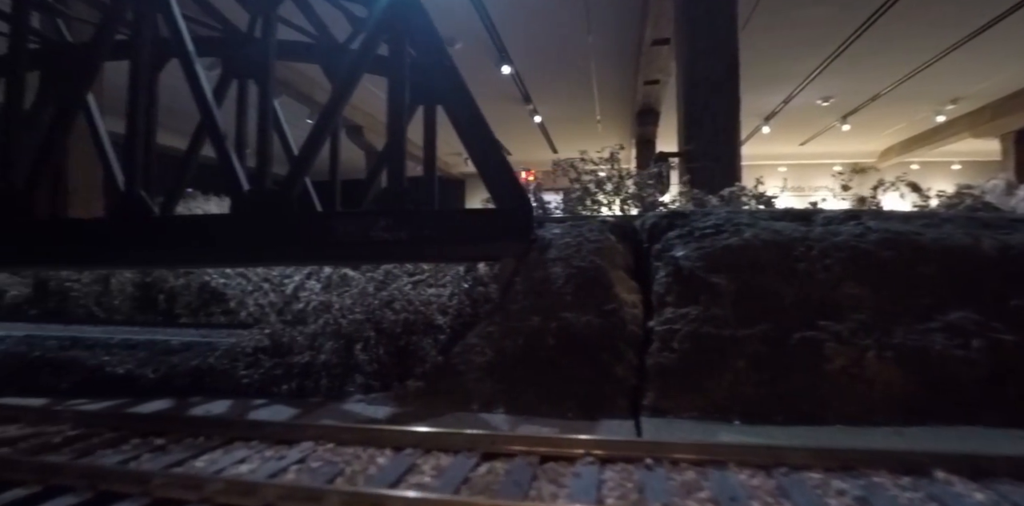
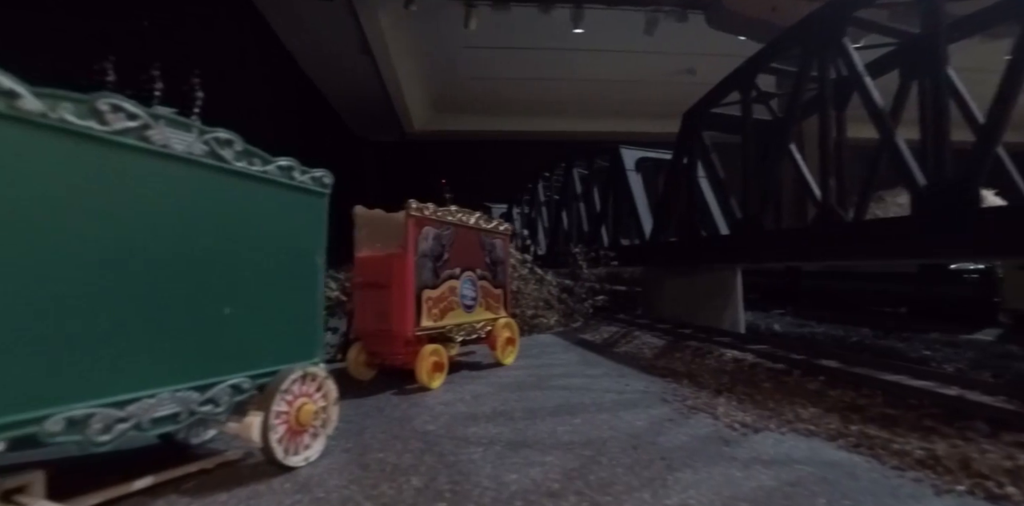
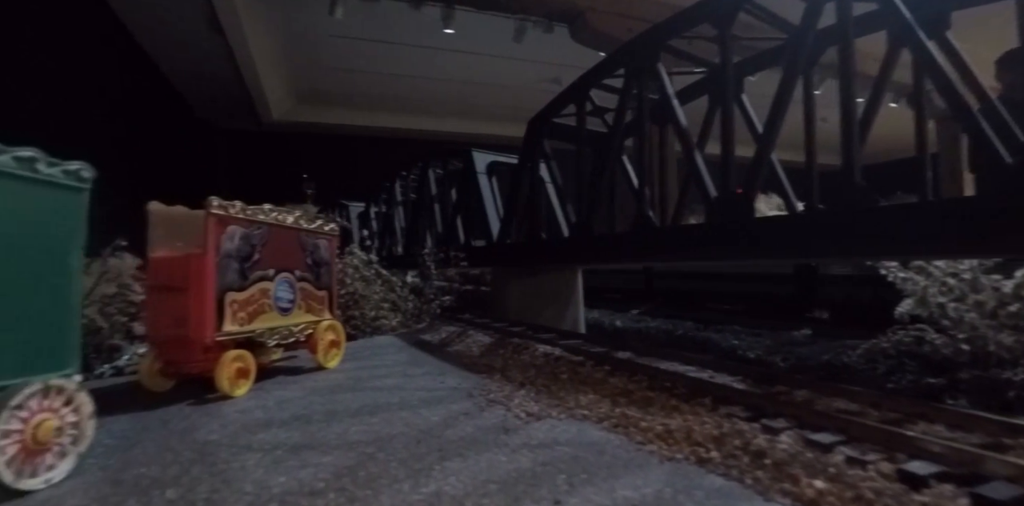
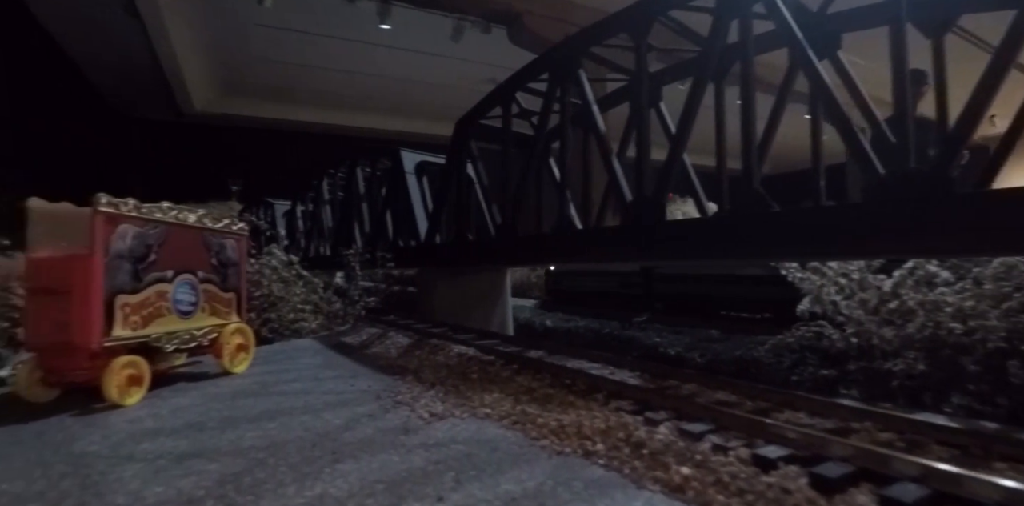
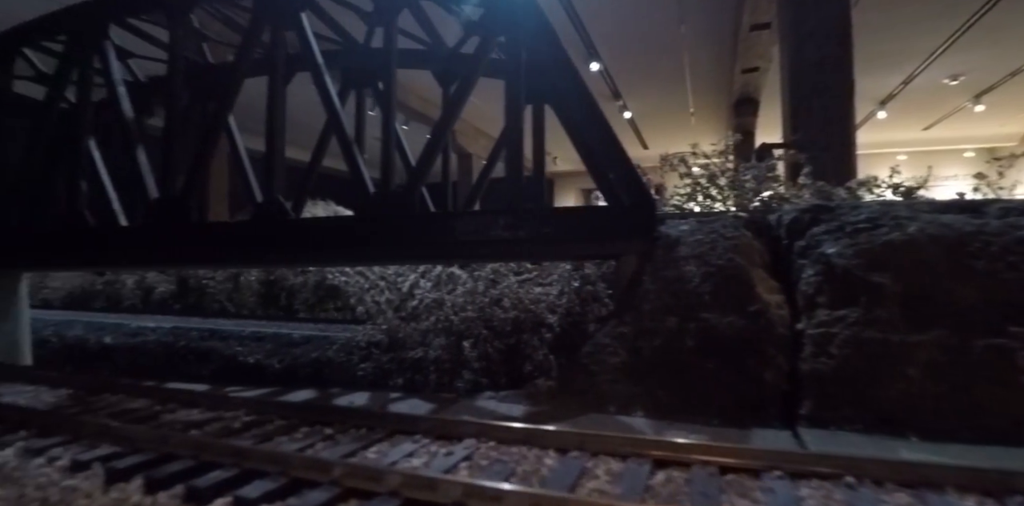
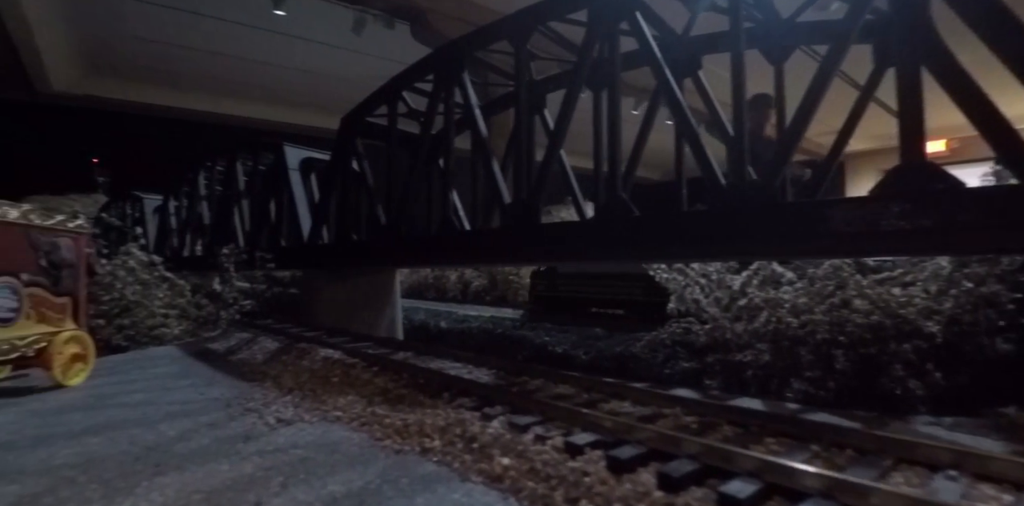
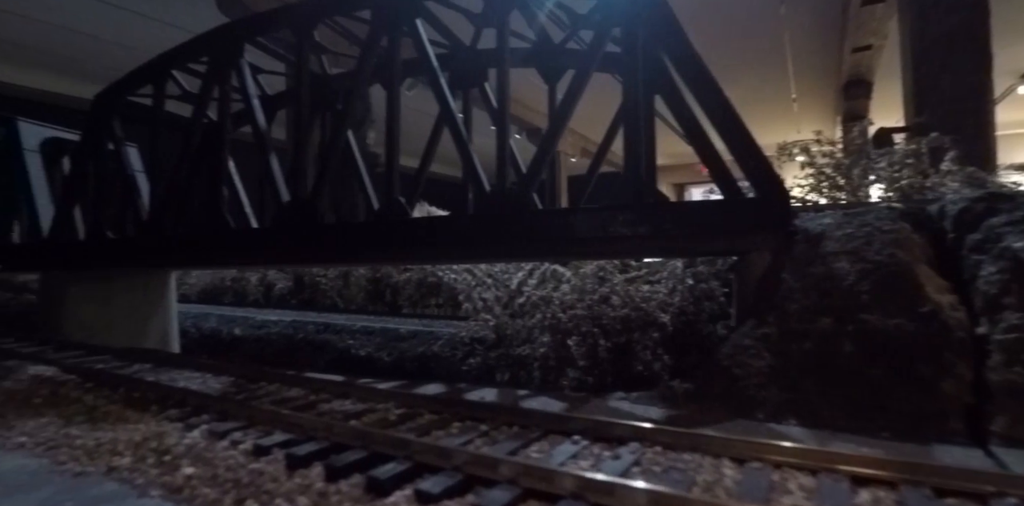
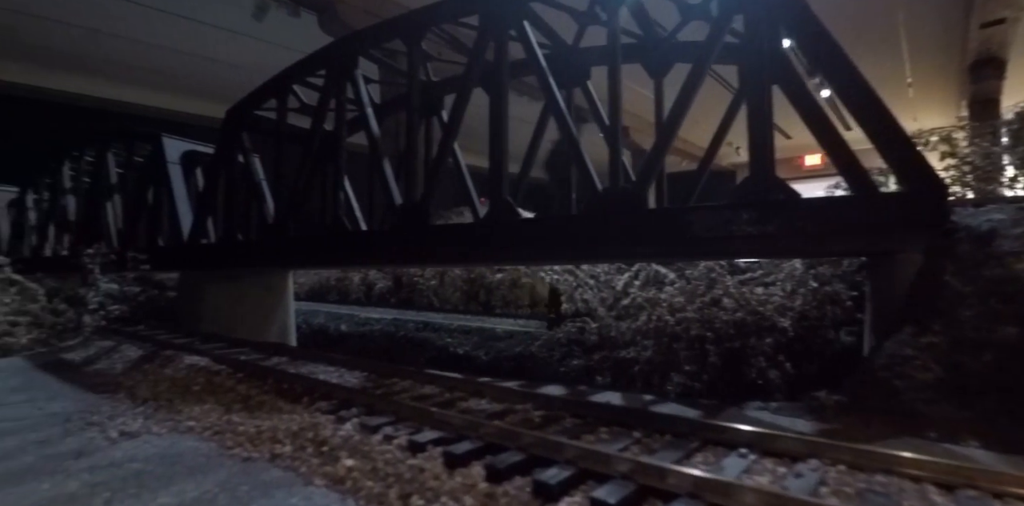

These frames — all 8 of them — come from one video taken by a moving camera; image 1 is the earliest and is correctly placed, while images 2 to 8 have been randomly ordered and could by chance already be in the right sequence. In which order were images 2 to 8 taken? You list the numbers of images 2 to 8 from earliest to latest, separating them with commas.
5, 7, 8, 6, 4, 3, 2
